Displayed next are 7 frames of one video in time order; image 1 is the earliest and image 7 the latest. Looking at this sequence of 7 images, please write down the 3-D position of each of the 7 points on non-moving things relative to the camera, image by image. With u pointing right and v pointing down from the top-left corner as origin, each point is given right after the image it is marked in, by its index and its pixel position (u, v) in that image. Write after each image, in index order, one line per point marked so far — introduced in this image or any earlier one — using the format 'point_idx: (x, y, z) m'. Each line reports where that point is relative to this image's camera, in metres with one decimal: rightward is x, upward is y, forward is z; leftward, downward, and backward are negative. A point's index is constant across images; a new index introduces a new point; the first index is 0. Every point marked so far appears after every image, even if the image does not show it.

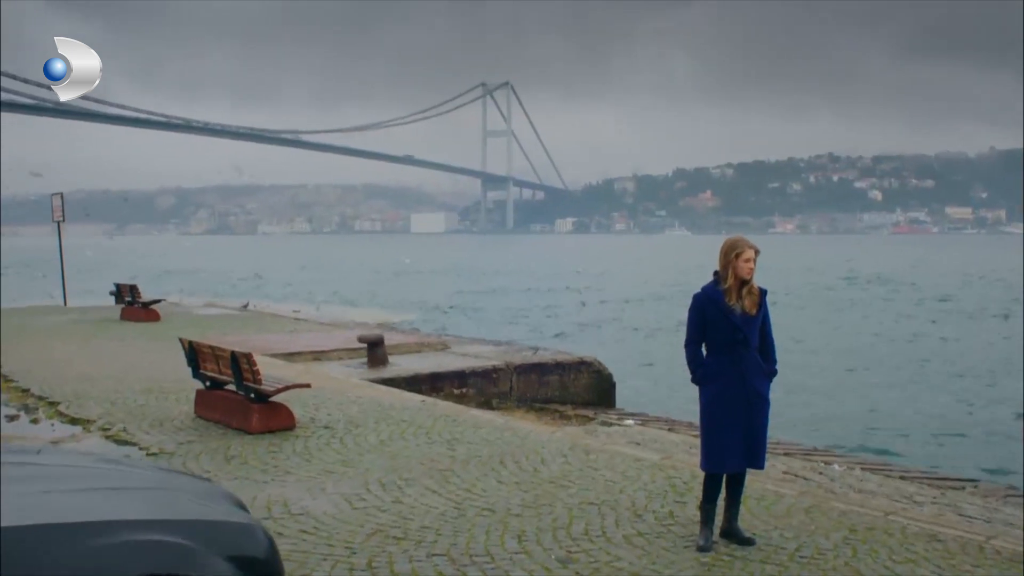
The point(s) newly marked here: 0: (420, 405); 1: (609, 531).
0: (-0.8, -1.0, +8.6) m
1: (+0.5, -1.2, +4.9) m
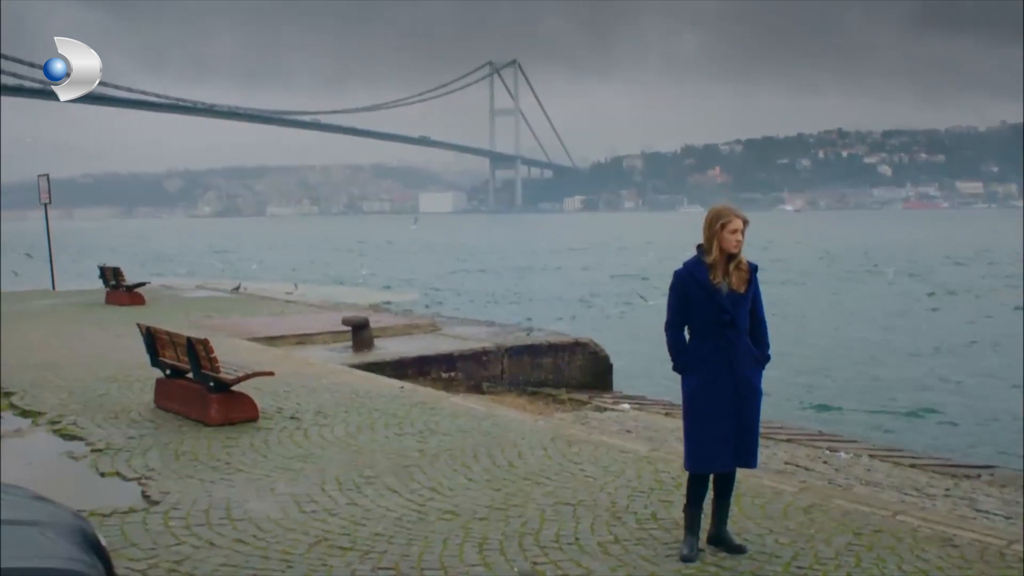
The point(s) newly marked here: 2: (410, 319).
0: (-0.9, -0.9, +8.1) m
1: (+0.3, -1.1, +4.4) m
2: (-1.4, -0.4, +13.5) m
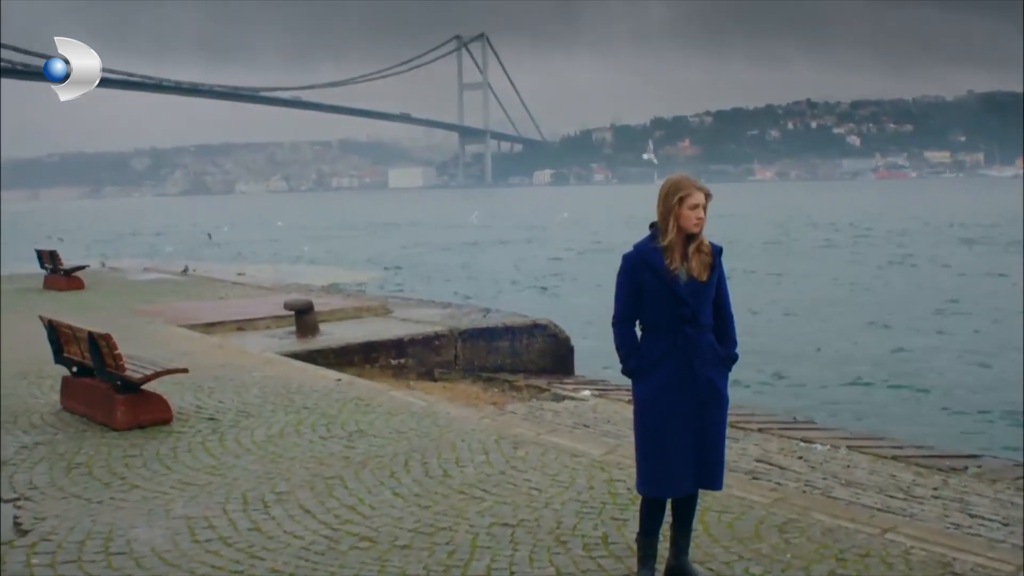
0: (-1.3, -0.7, +7.4) m
1: (0.0, -1.1, +3.7) m
2: (-2.0, -0.2, +12.8) m
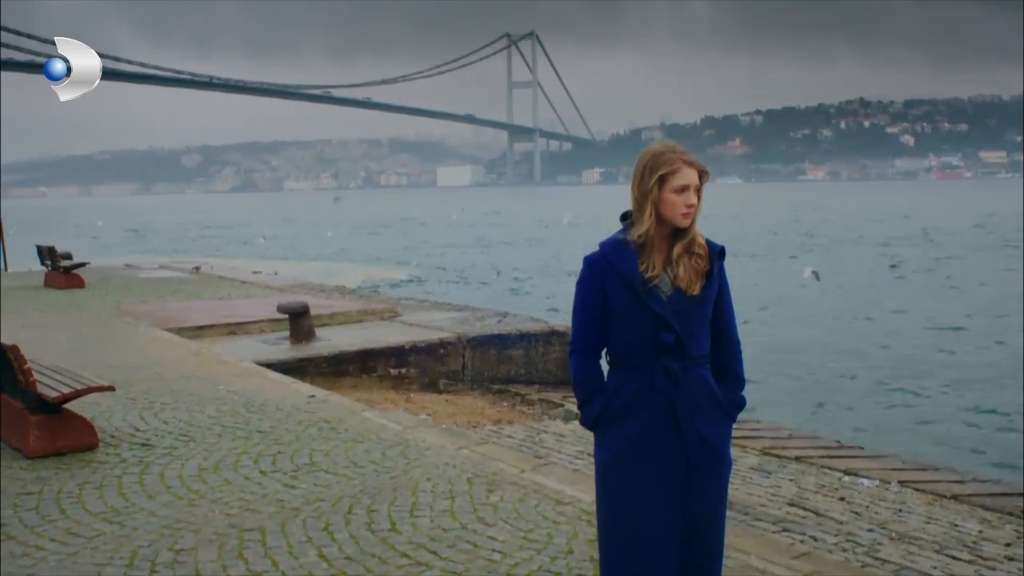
0: (-1.4, -0.8, +6.5) m
1: (-0.2, -1.1, +2.7) m
2: (-1.7, -0.2, +11.9) m
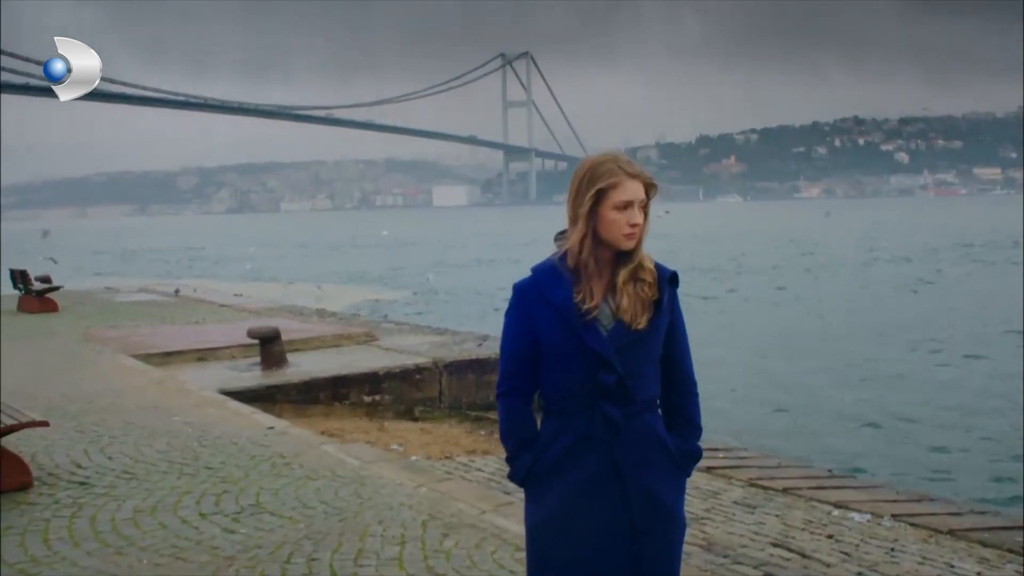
0: (-1.6, -0.9, +6.1) m
1: (-0.4, -1.2, +2.4) m
2: (-2.0, -0.5, +11.5) m
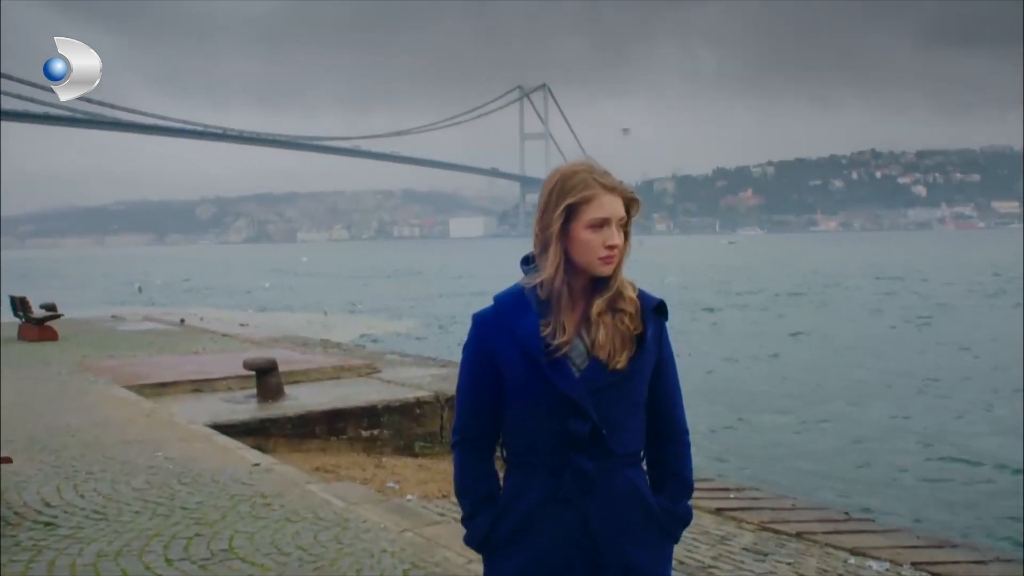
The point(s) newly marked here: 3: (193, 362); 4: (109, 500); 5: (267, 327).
0: (-1.6, -1.1, +5.8) m
1: (-0.4, -1.3, +2.0) m
2: (-1.9, -0.8, +11.3) m
3: (-3.5, -0.8, +10.8) m
4: (-2.1, -1.1, +5.2) m
5: (-4.6, -0.7, +18.2) m
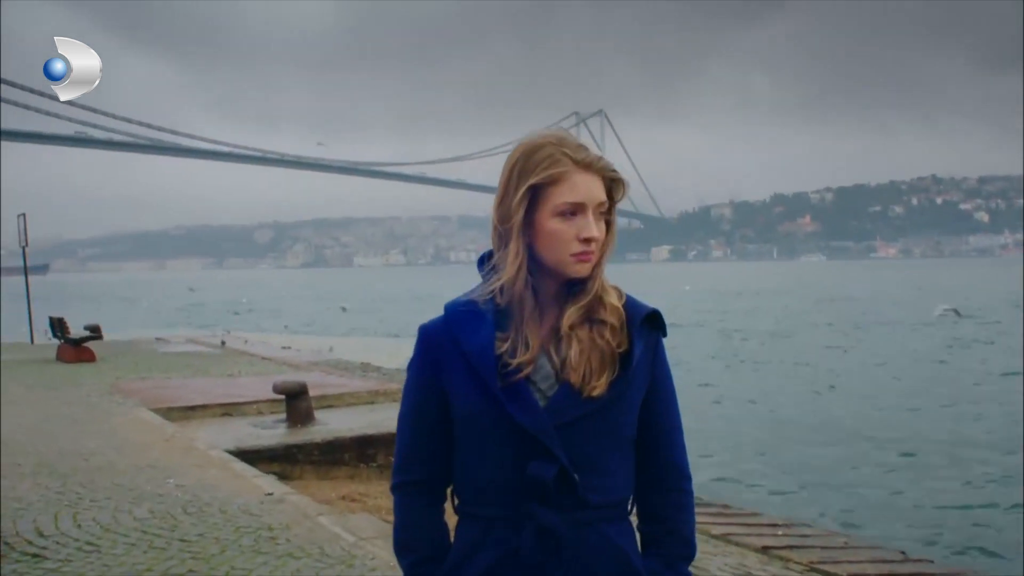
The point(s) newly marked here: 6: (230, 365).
0: (-1.4, -1.2, +5.5) m
1: (-0.5, -1.3, +1.7) m
2: (-1.4, -1.1, +11.0) m
3: (-3.1, -1.1, +10.6) m
4: (-2.0, -1.2, +4.9) m
5: (-3.7, -1.1, +18.1) m
6: (-3.8, -1.0, +13.0) m
